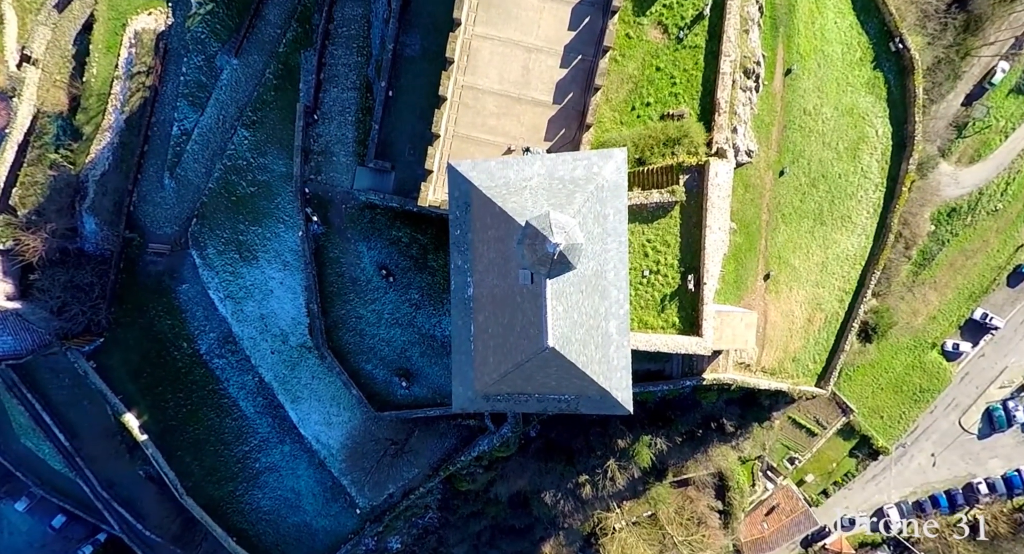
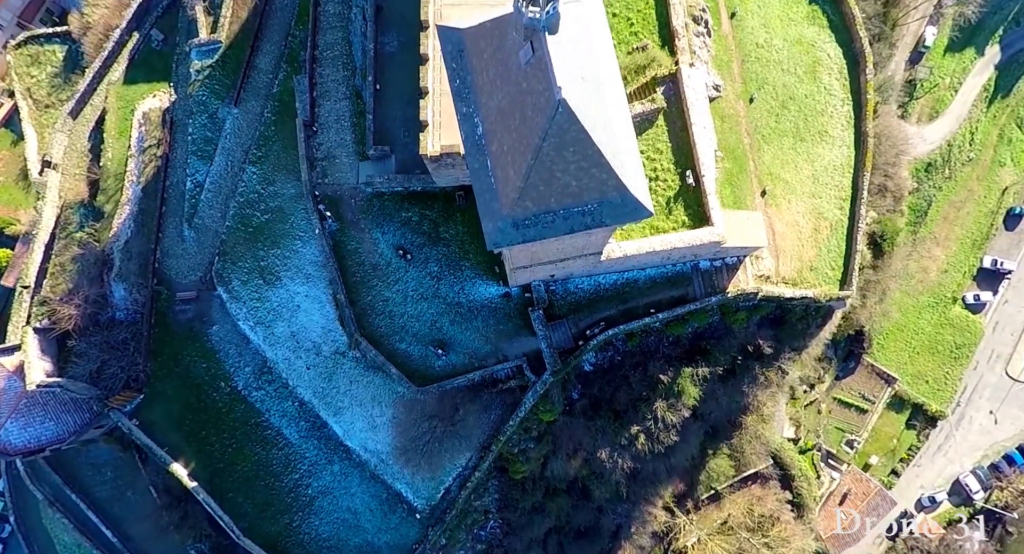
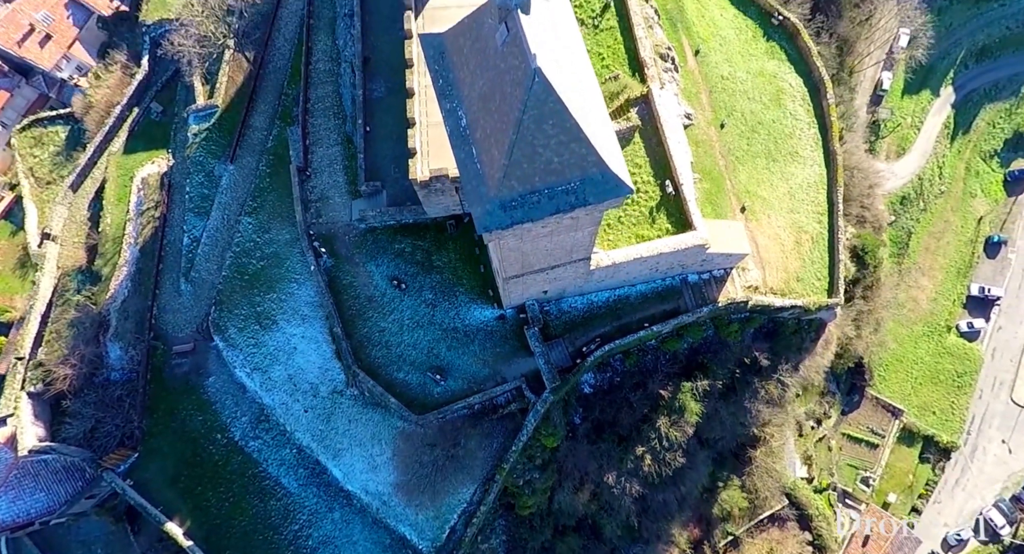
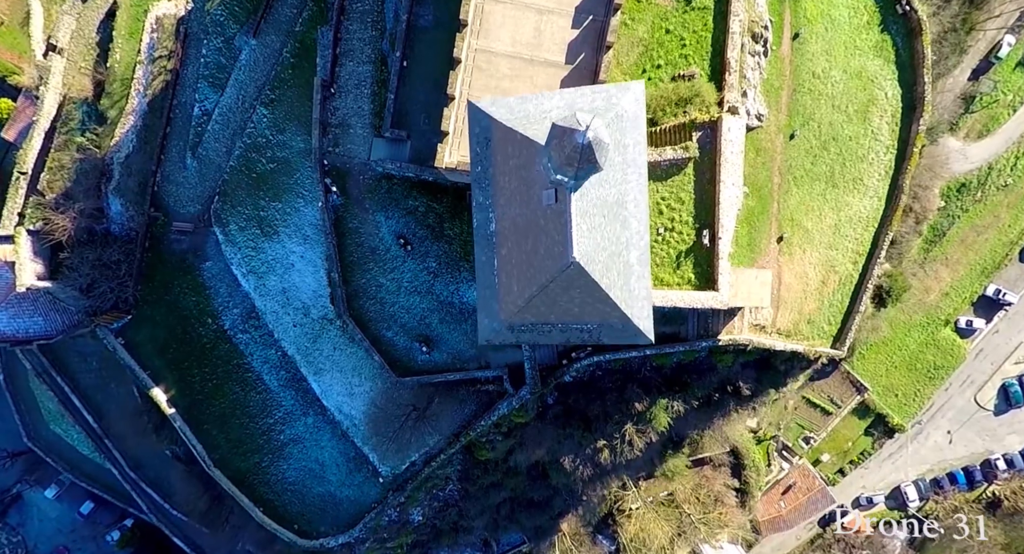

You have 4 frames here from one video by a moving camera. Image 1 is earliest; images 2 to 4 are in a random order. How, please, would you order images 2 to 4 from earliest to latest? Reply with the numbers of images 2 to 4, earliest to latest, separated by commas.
4, 2, 3
